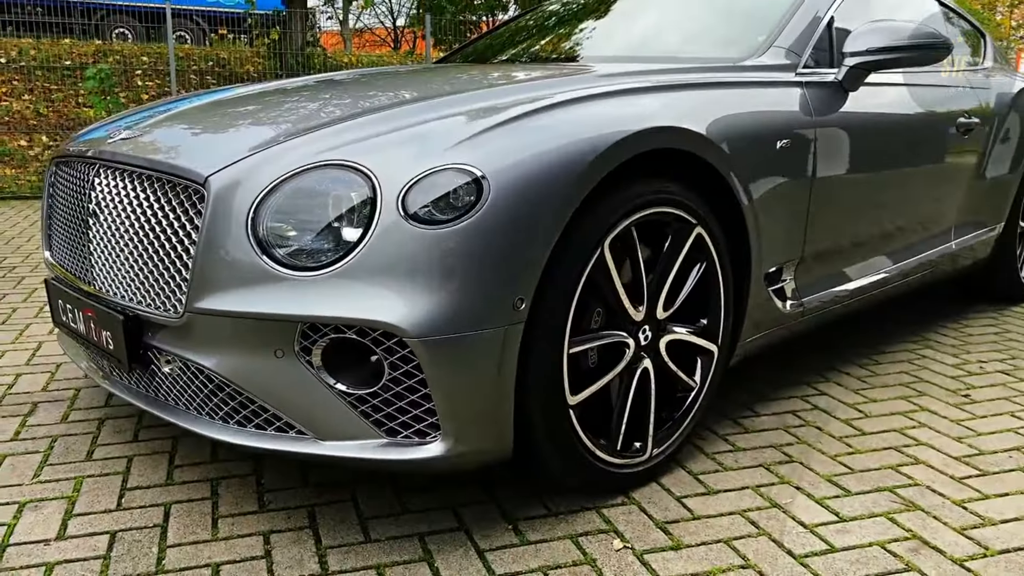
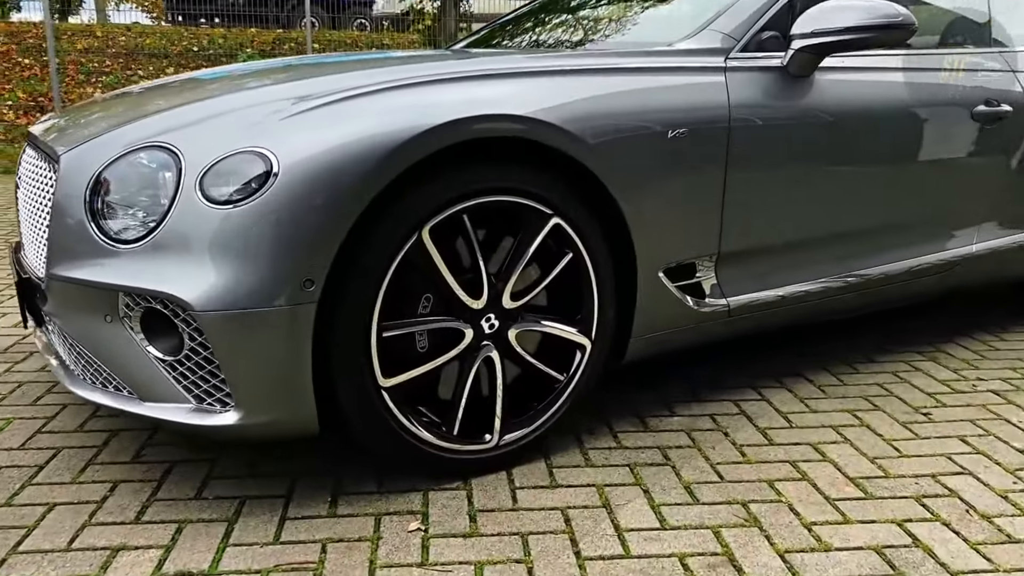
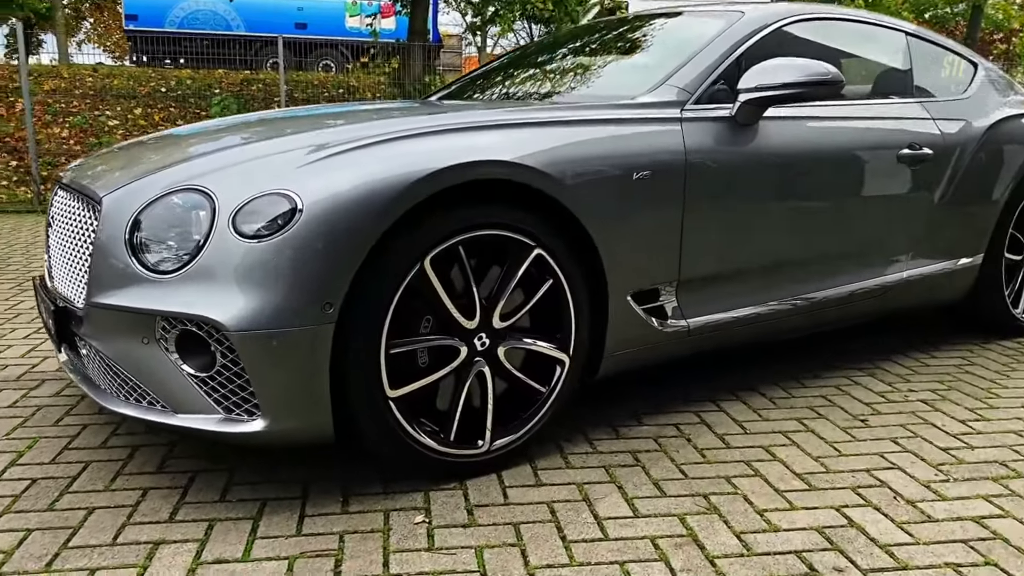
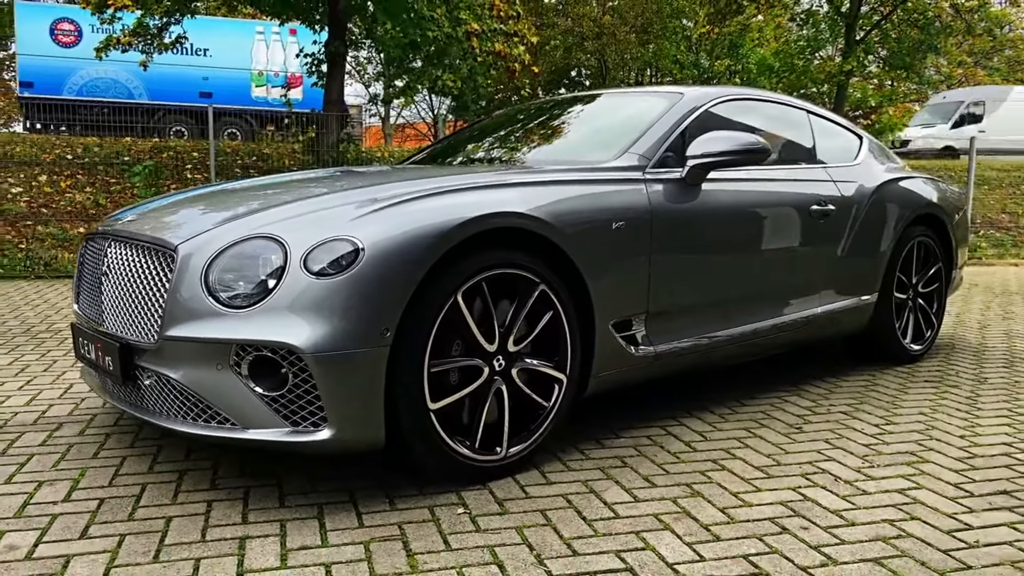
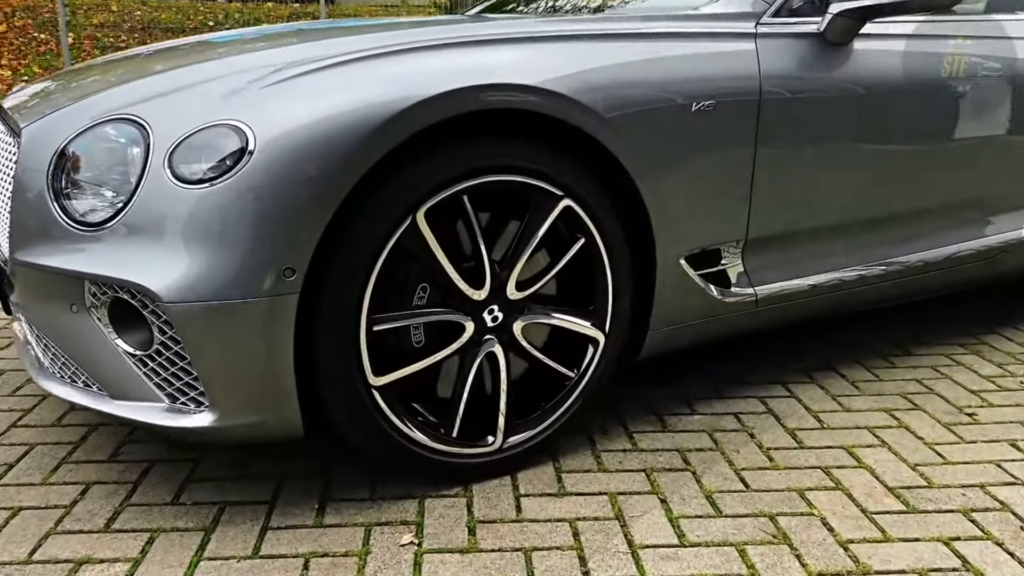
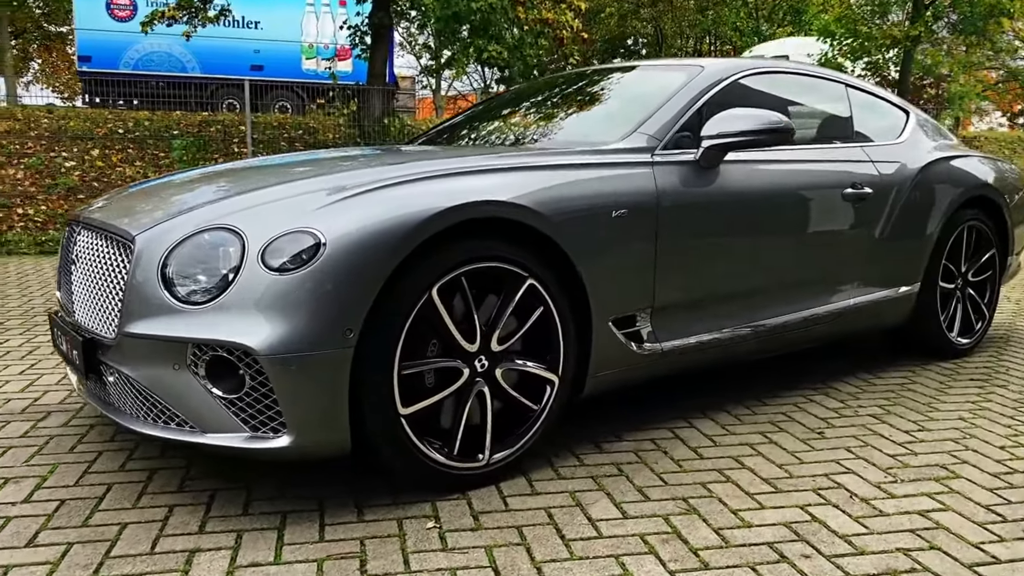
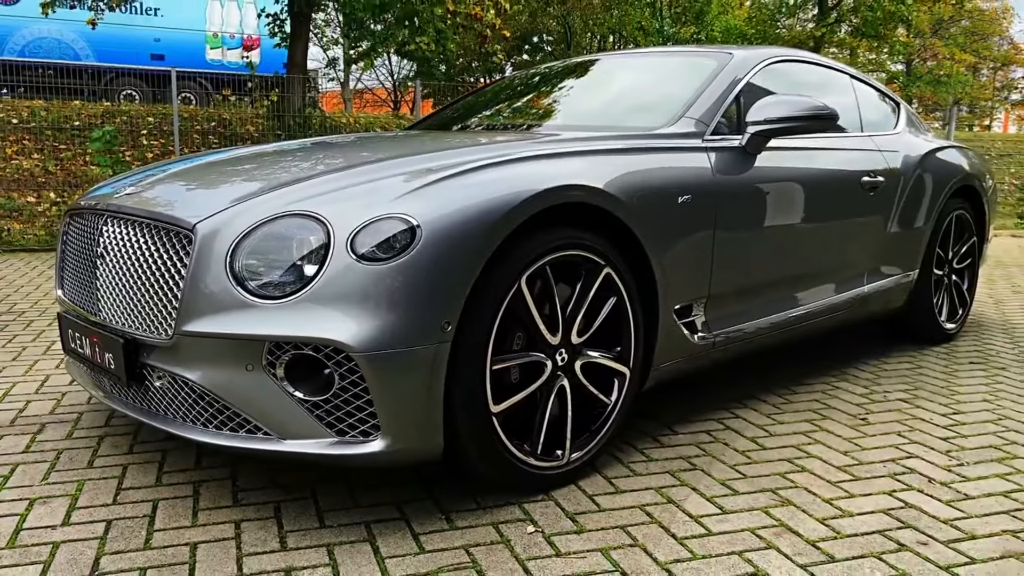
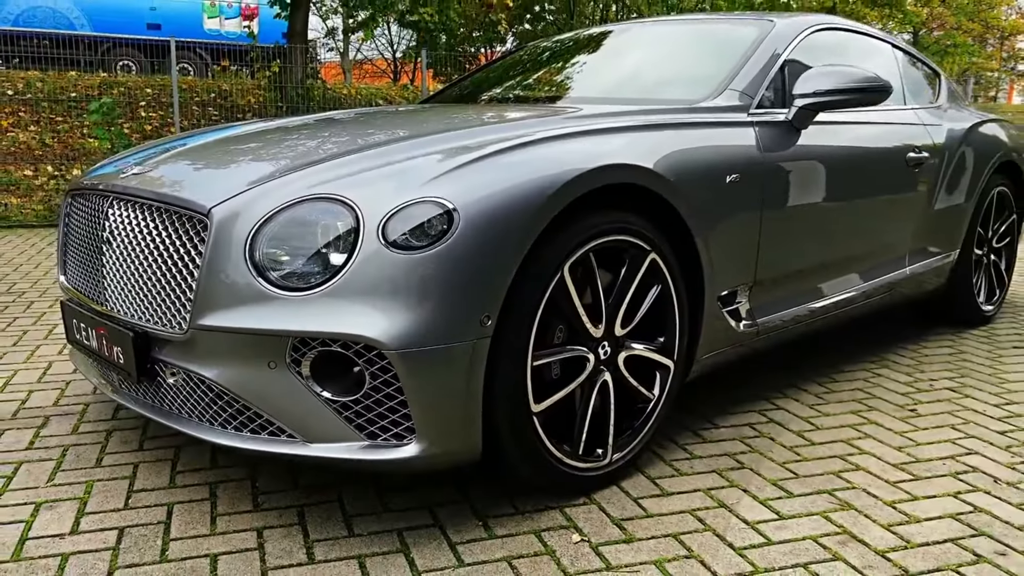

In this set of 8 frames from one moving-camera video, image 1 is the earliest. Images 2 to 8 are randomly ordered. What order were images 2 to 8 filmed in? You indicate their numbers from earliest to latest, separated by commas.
8, 7, 4, 6, 3, 2, 5
